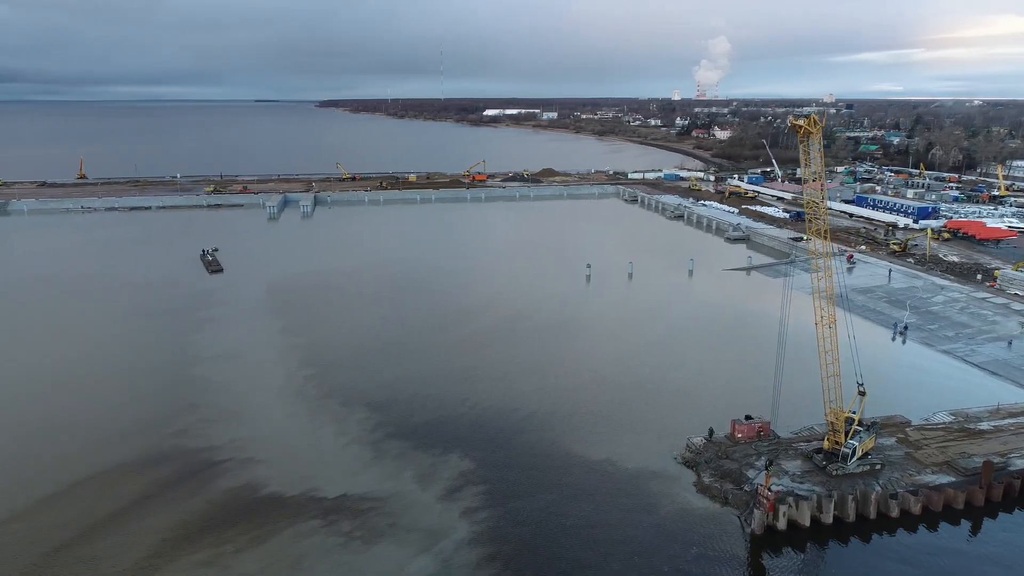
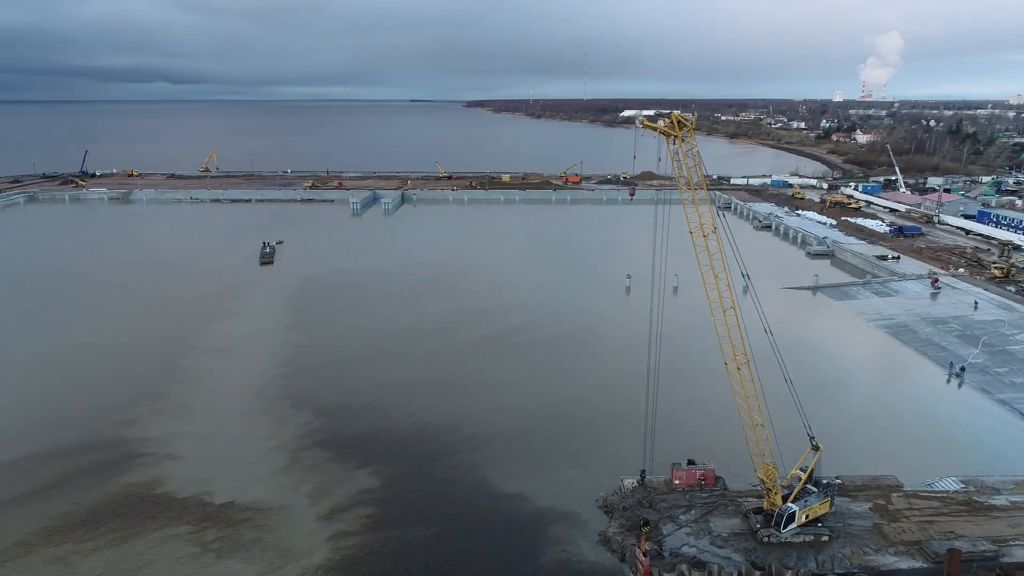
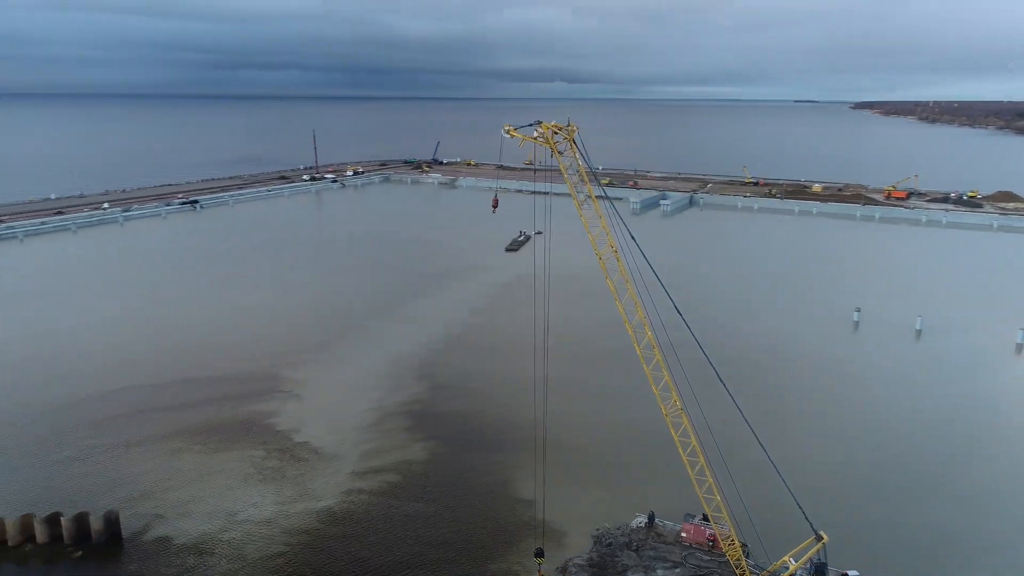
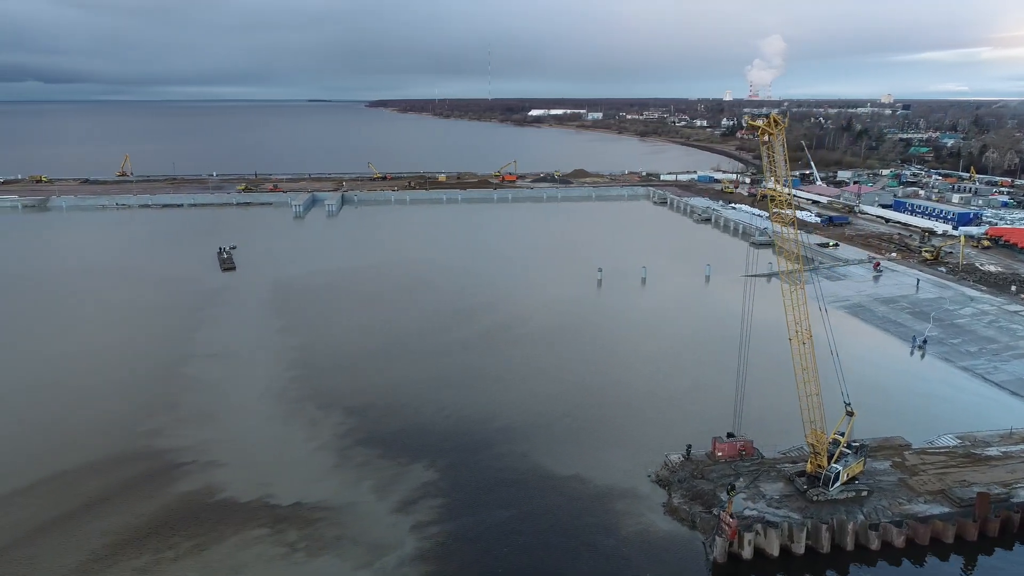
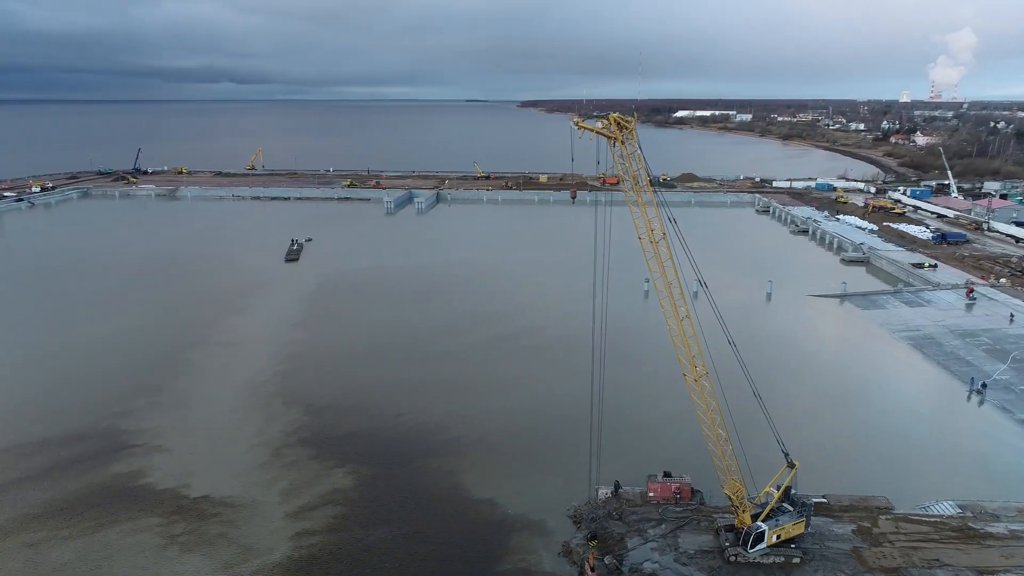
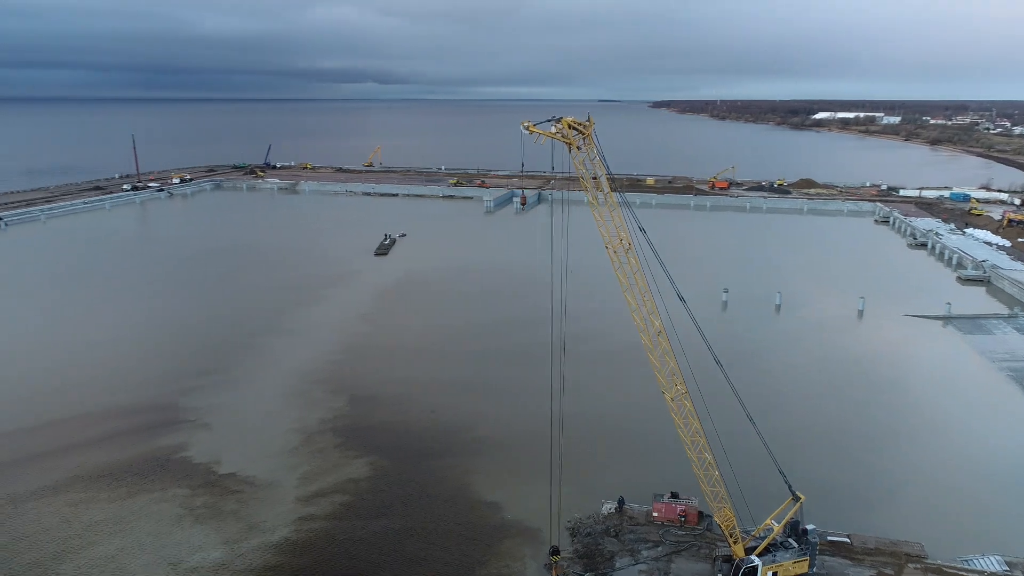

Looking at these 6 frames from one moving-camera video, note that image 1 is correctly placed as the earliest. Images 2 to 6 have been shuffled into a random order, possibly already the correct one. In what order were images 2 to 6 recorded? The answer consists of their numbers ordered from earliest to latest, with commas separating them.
4, 2, 5, 6, 3
